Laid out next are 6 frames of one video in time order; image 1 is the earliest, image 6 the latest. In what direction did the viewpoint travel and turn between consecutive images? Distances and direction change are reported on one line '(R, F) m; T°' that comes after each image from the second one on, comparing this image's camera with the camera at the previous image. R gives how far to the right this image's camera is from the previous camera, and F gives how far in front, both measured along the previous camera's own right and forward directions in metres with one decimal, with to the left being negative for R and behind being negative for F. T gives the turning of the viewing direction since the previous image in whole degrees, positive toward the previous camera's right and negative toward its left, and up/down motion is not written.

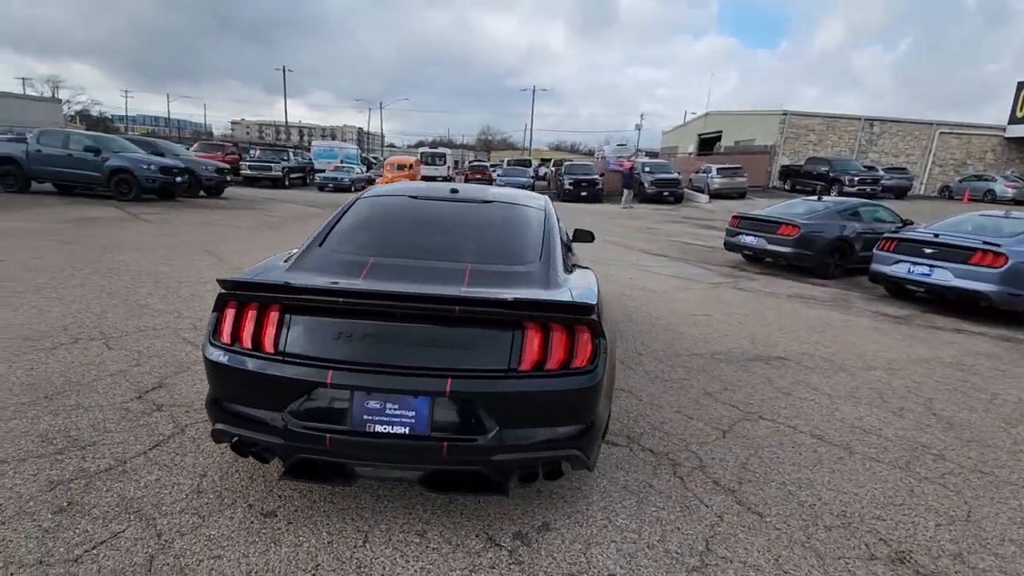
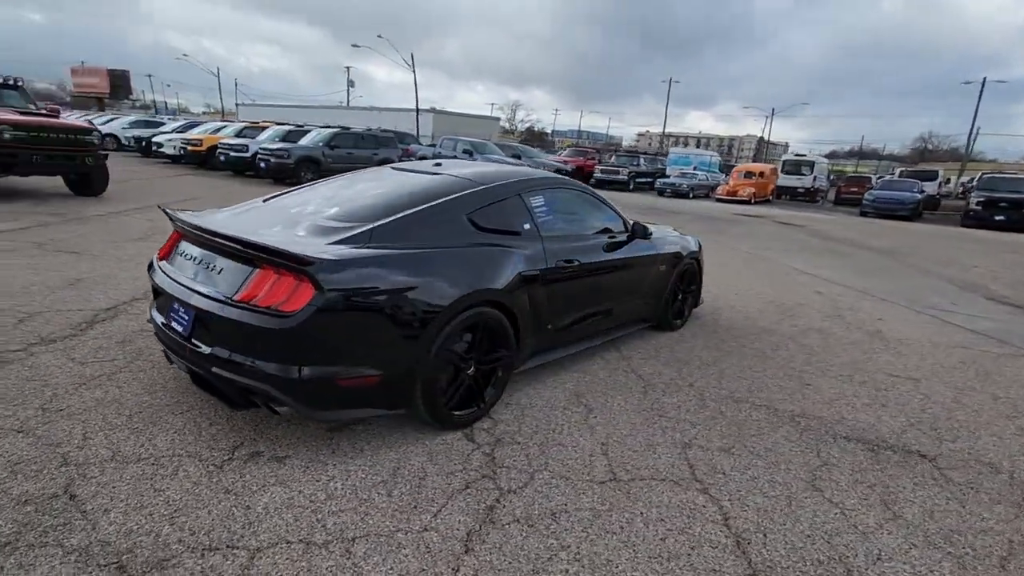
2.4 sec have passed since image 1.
(+2.6, +1.0) m; -38°
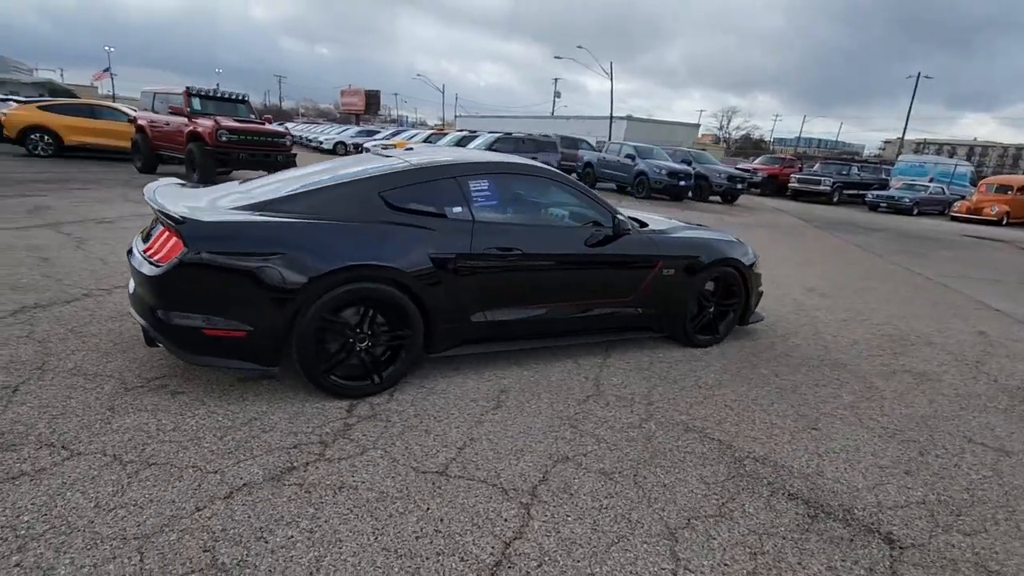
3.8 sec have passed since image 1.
(+1.7, +0.4) m; -20°
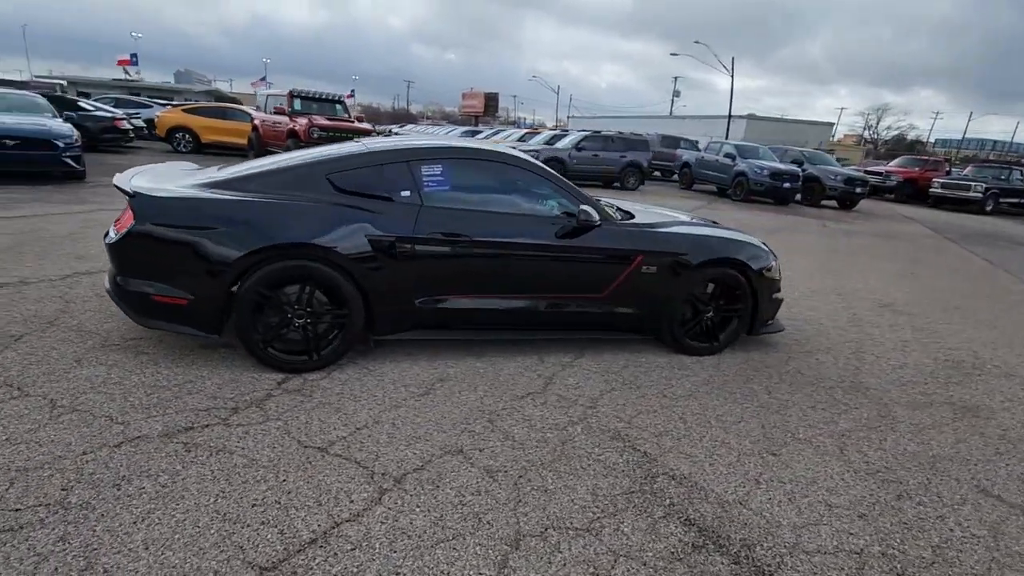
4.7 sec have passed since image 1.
(+1.1, +0.2) m; -12°
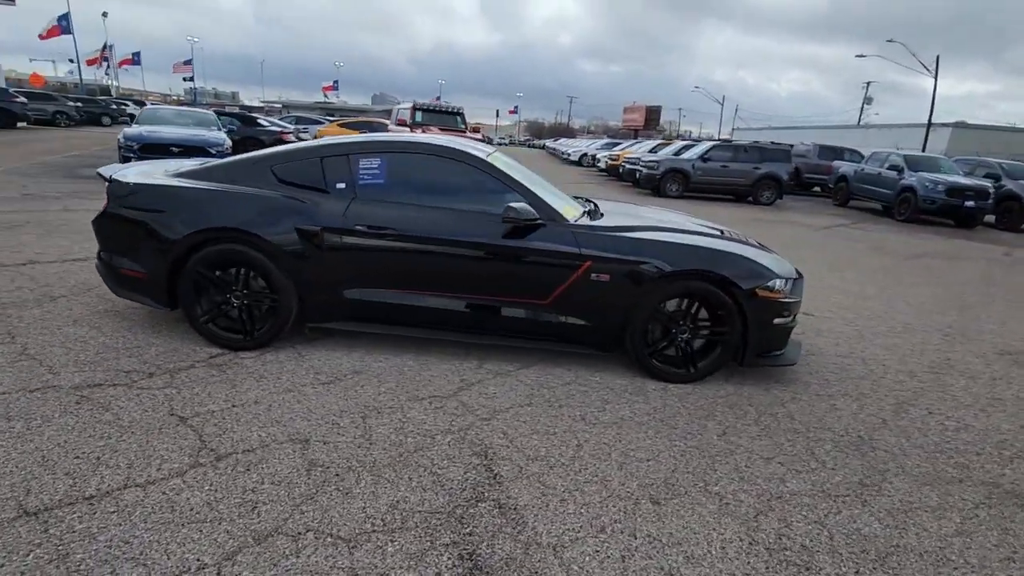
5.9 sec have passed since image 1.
(+1.5, +0.4) m; -16°
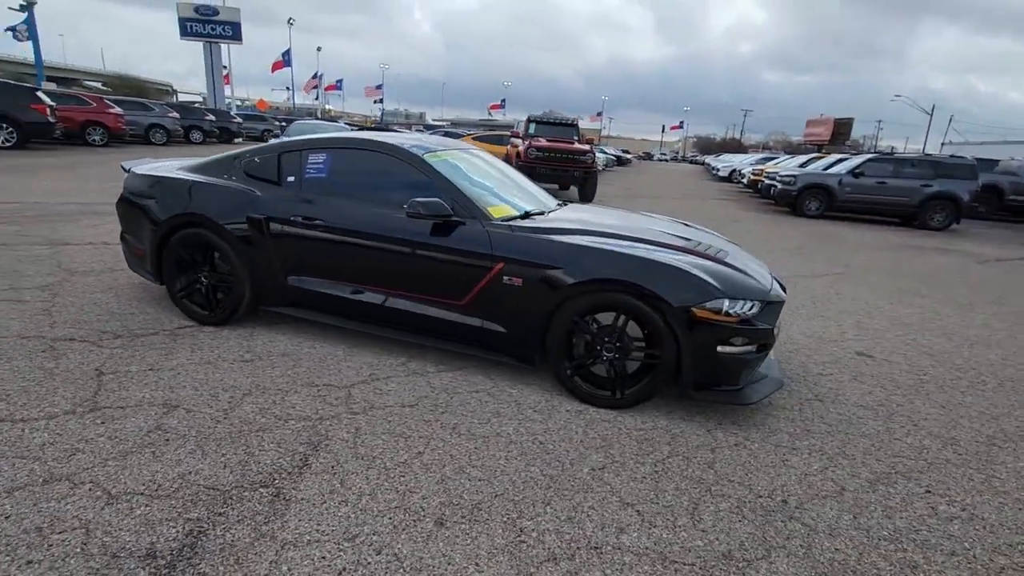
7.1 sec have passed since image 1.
(+1.5, +0.4) m; -16°
